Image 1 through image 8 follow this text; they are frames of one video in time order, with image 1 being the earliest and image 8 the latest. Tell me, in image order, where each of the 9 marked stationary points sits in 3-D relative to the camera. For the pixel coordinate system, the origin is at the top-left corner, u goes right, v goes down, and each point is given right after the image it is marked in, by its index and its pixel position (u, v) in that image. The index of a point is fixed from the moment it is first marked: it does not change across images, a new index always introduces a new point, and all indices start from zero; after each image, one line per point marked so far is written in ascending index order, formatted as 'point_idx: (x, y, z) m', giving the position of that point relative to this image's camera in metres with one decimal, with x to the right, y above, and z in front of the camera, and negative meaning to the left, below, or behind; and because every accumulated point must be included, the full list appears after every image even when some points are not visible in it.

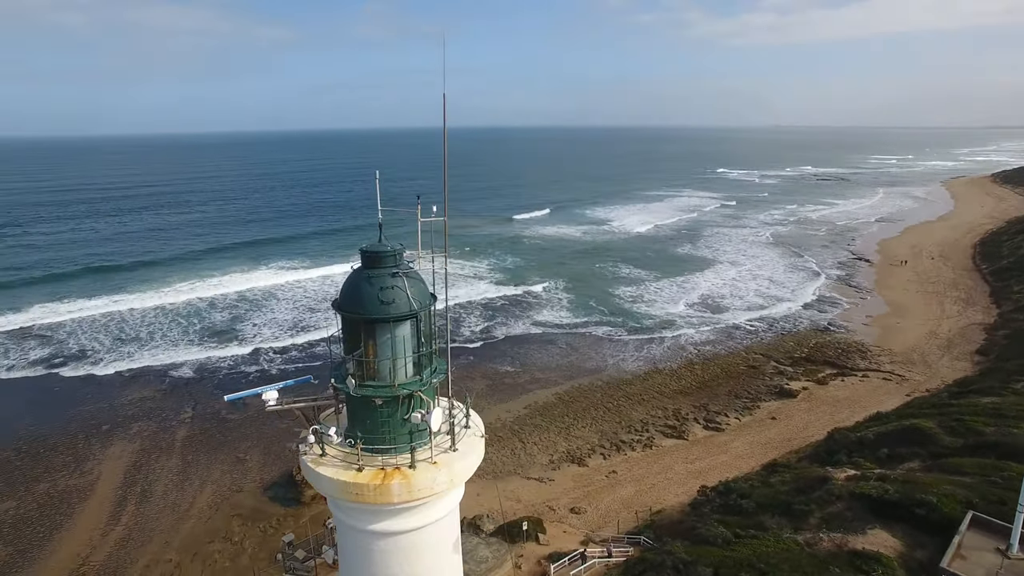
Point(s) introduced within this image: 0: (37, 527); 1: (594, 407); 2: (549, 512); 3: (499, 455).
0: (-8.9, -4.5, +11.8) m
1: (+2.5, -3.7, +19.6) m
2: (+0.8, -4.8, +13.5) m
3: (-0.4, -4.4, +16.6) m
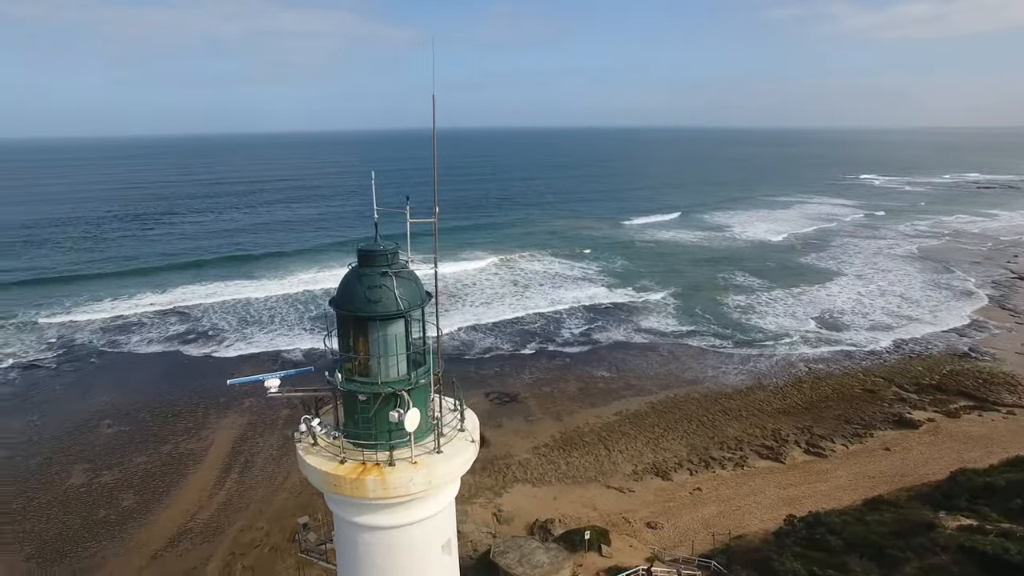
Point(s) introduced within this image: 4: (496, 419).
0: (-7.5, -4.1, +13.3) m
1: (+5.2, -3.9, +18.8) m
2: (+2.3, -4.9, +13.2) m
3: (+1.8, -4.5, +16.5) m
4: (-0.5, -4.1, +19.8) m
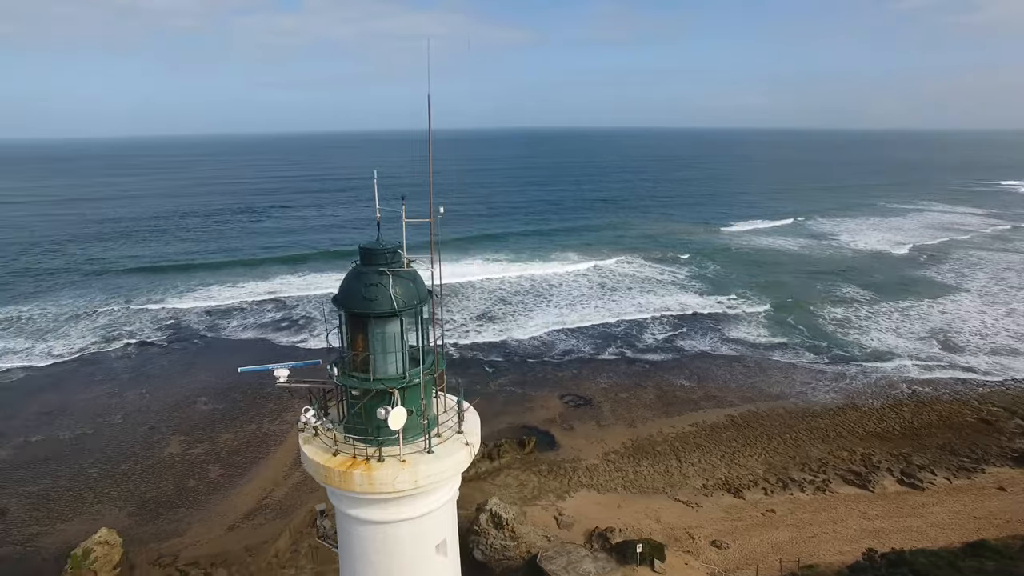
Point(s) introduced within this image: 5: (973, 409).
0: (-6.1, -3.9, +14.2) m
1: (+7.3, -4.2, +17.8) m
2: (+3.6, -5.1, +12.7) m
3: (+3.5, -4.7, +16.0) m
4: (+1.7, -4.2, +19.7) m
5: (+14.1, -3.6, +19.2) m
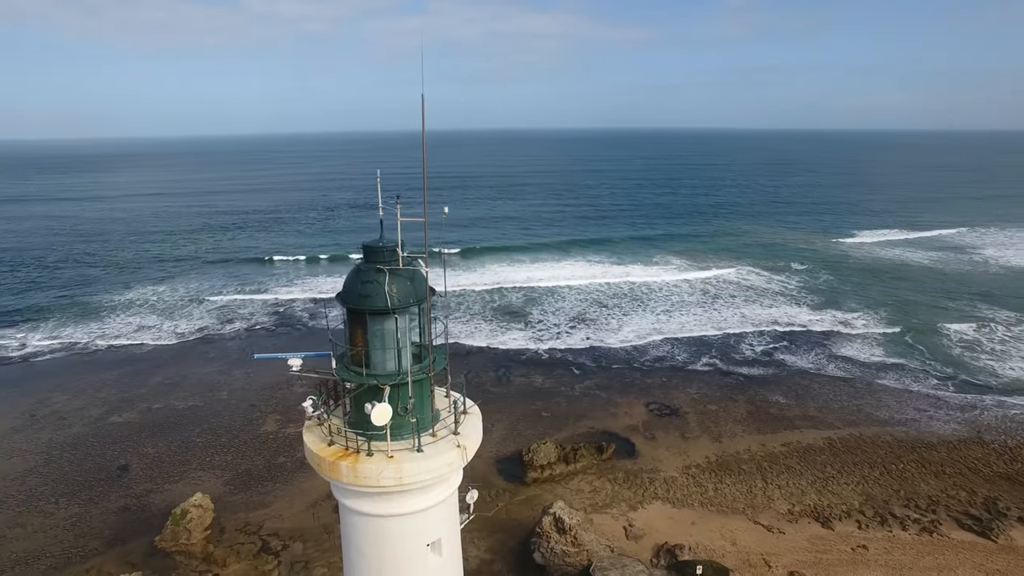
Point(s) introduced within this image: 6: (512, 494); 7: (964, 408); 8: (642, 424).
0: (-4.4, -3.6, +15.0) m
1: (+9.3, -4.6, +16.4) m
2: (+4.8, -5.3, +11.9) m
3: (+5.3, -4.9, +15.2) m
4: (+4.2, -4.3, +19.1) m
5: (+16.3, -4.3, +16.6) m
6: (0.0, -5.1, +15.4) m
7: (+14.0, -3.7, +19.5) m
8: (+4.0, -4.3, +19.6) m
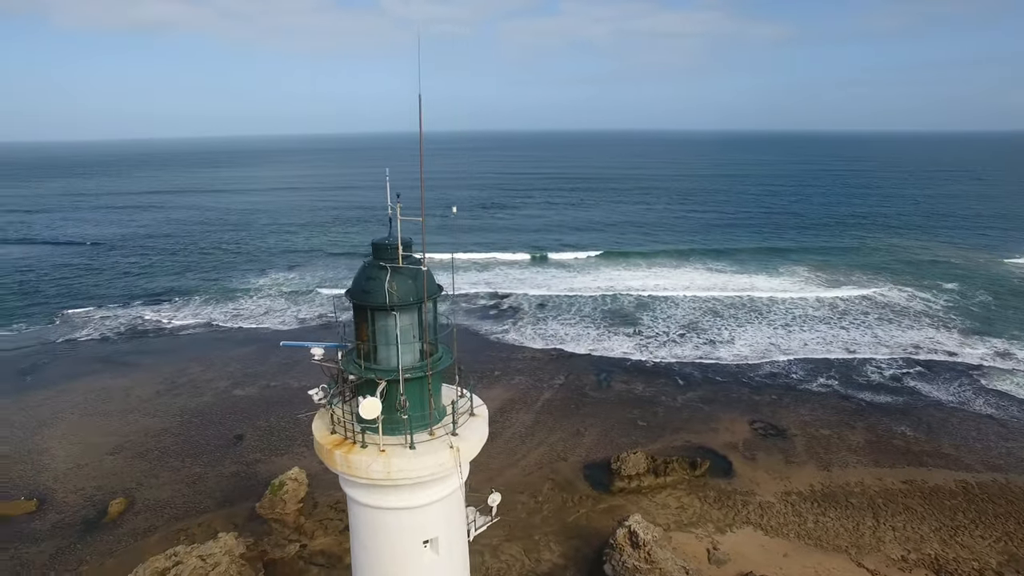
0: (-2.3, -3.5, +15.6) m
1: (+11.4, -5.2, +14.3) m
2: (+6.0, -5.6, +10.8) m
3: (+7.2, -5.2, +13.9) m
4: (+6.9, -4.7, +18.0) m
5: (+18.3, -5.3, +13.2) m
6: (+2.0, -5.1, +15.1) m
7: (+16.6, -4.5, +16.6) m
8: (+6.8, -4.6, +18.5) m
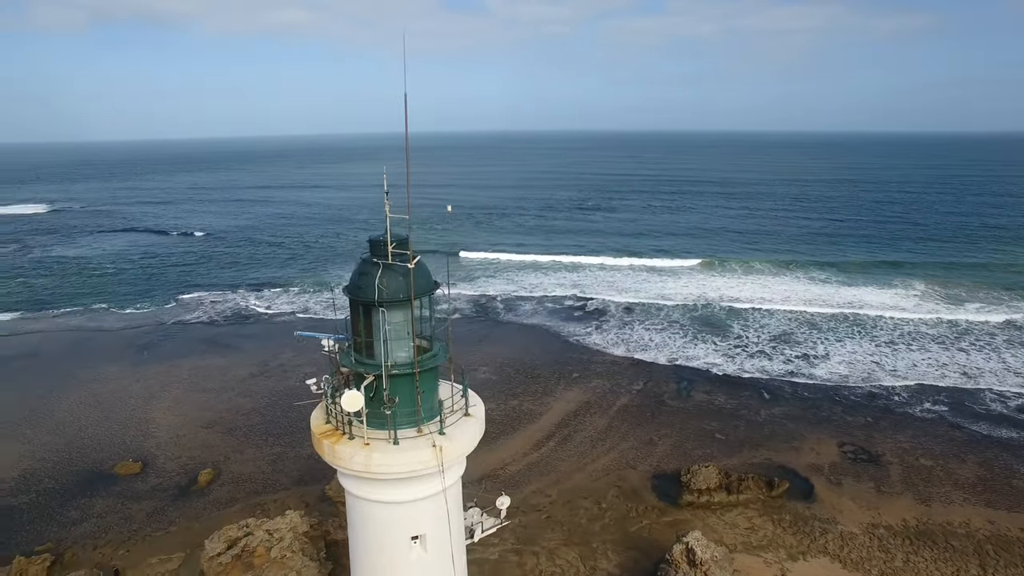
0: (-0.7, -3.5, +15.8) m
1: (+12.6, -5.7, +12.5) m
2: (+6.8, -5.9, +9.8) m
3: (+8.4, -5.6, +12.7) m
4: (+8.7, -5.0, +16.8) m
5: (+19.3, -6.1, +10.4) m
6: (+3.5, -5.3, +14.7) m
7: (+18.1, -5.3, +13.9) m
8: (+8.7, -4.9, +17.3) m
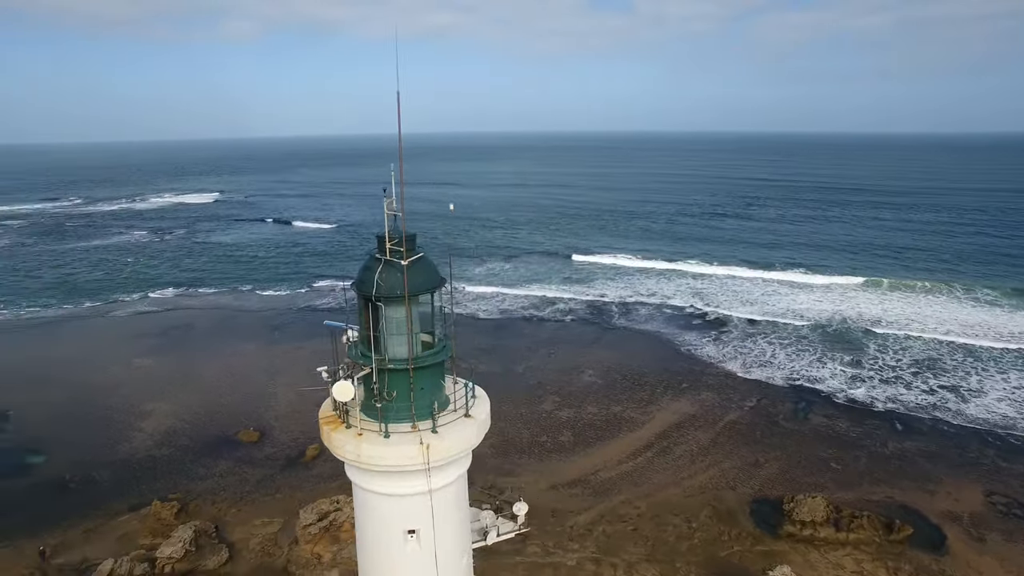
0: (+1.6, -3.5, +15.6) m
1: (+13.8, -6.4, +9.7) m
2: (+7.6, -6.3, +8.3) m
3: (+9.8, -6.1, +10.8) m
4: (+10.9, -5.6, +14.7) m
5: (+19.9, -7.2, +6.3) m
6: (+5.3, -5.5, +13.7) m
7: (+19.5, -6.3, +10.0) m
8: (+11.0, -5.5, +15.2) m
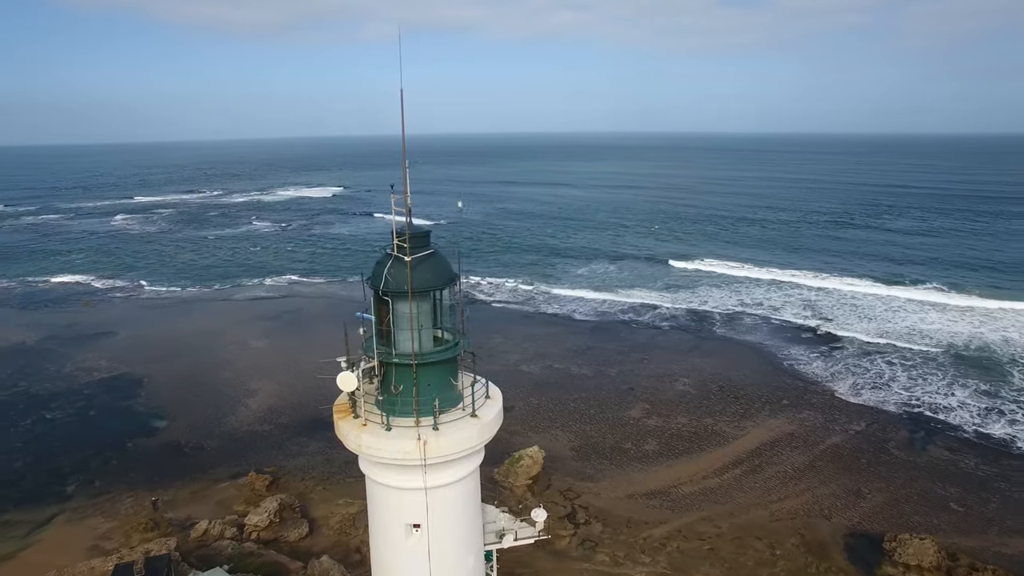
0: (+3.5, -3.6, +15.1) m
1: (+14.4, -7.1, +7.3) m
2: (+8.0, -6.7, +6.9) m
3: (+10.6, -6.6, +9.0) m
4: (+12.4, -6.1, +12.6) m
5: (+19.8, -8.1, +2.9) m
6: (+6.7, -5.8, +12.6) m
7: (+20.1, -7.3, +6.6) m
8: (+12.6, -6.0, +13.2) m
